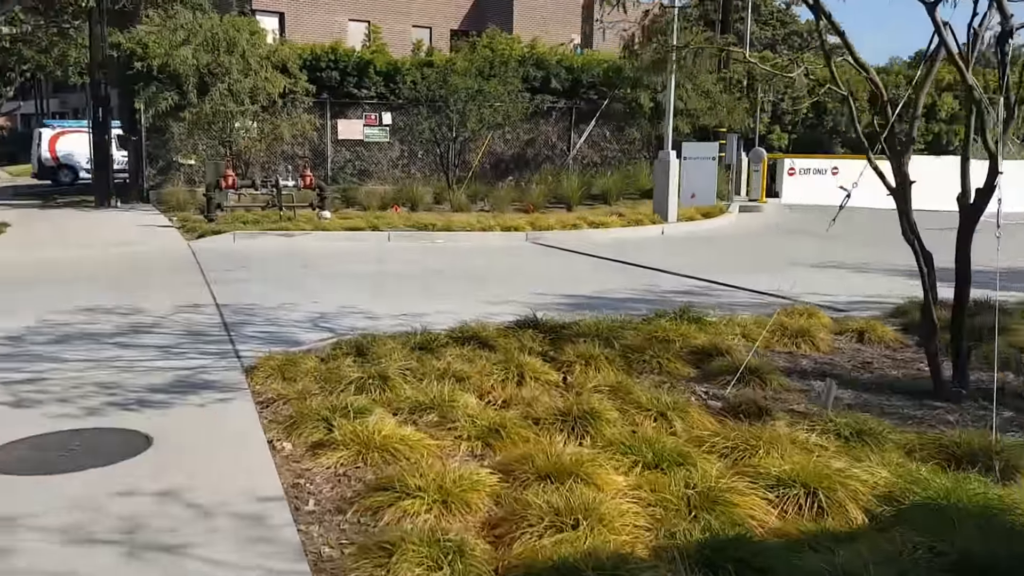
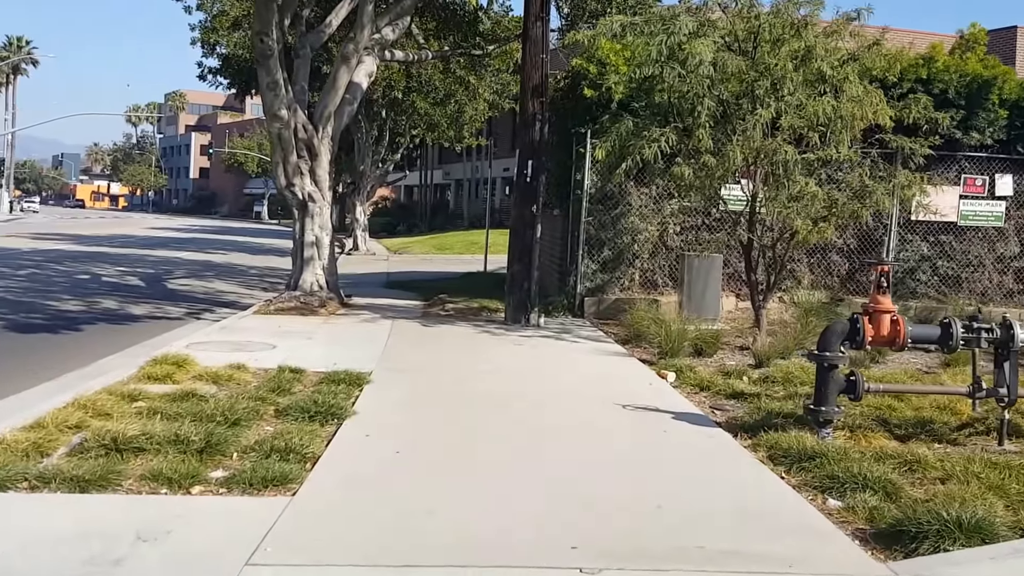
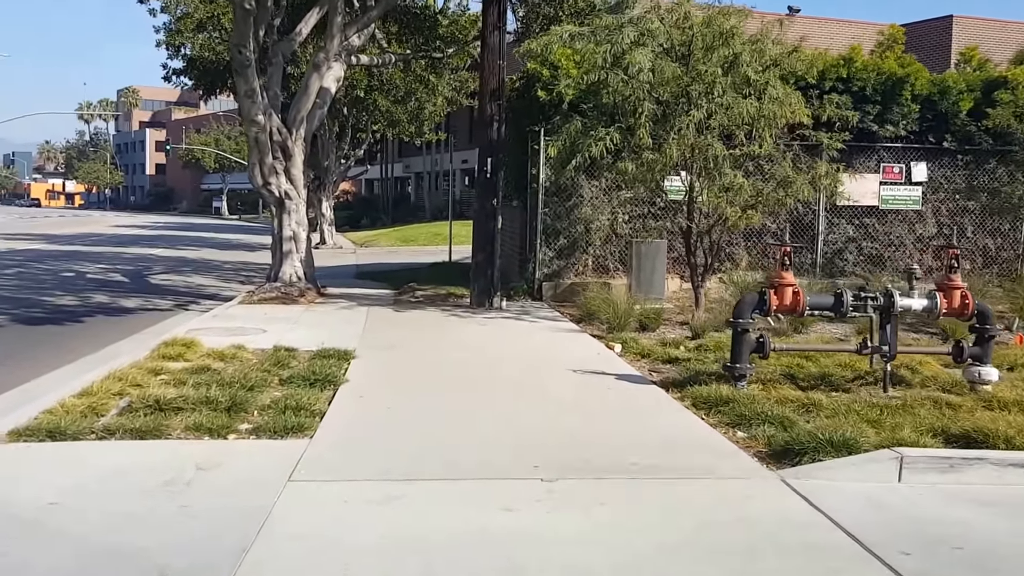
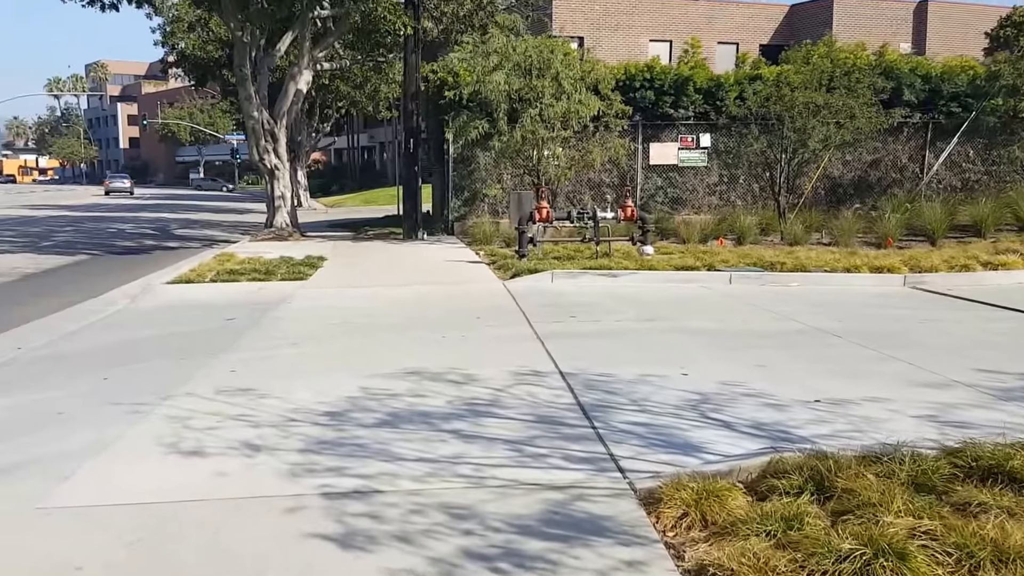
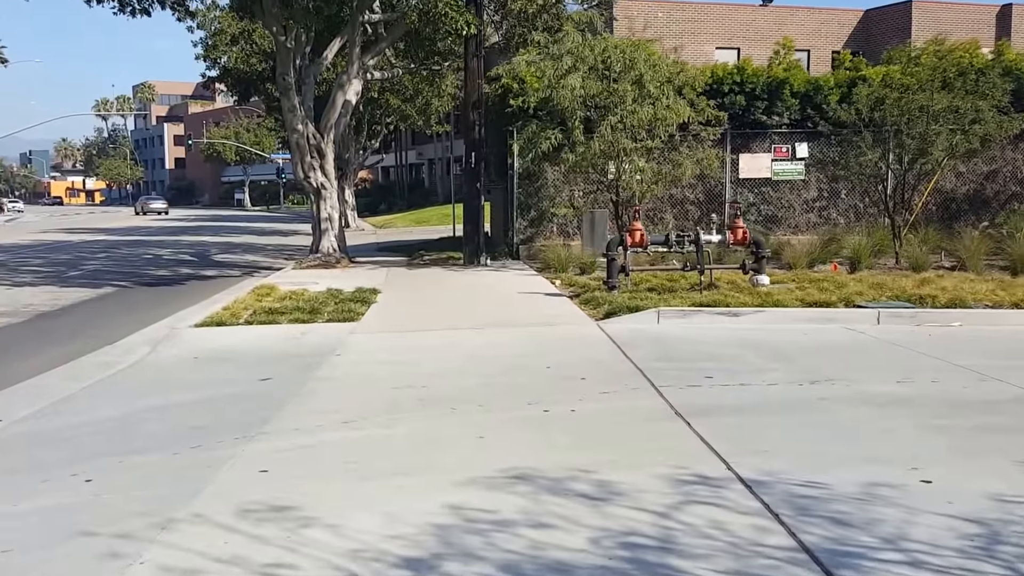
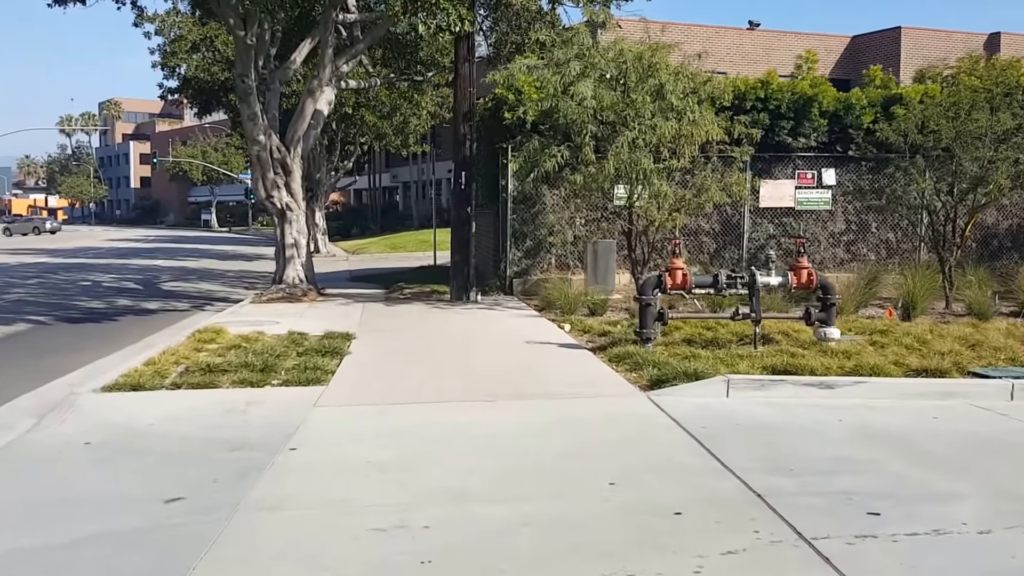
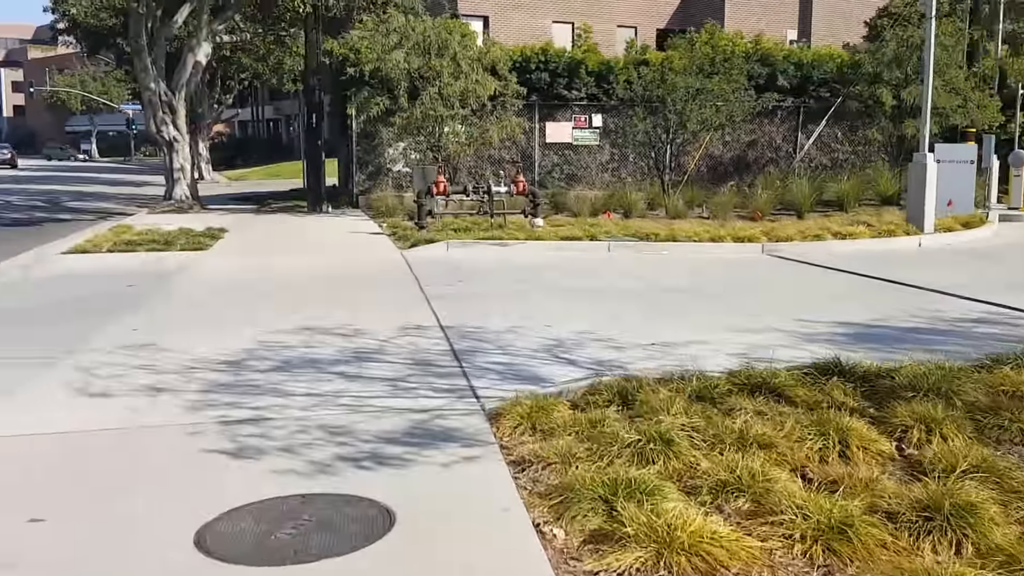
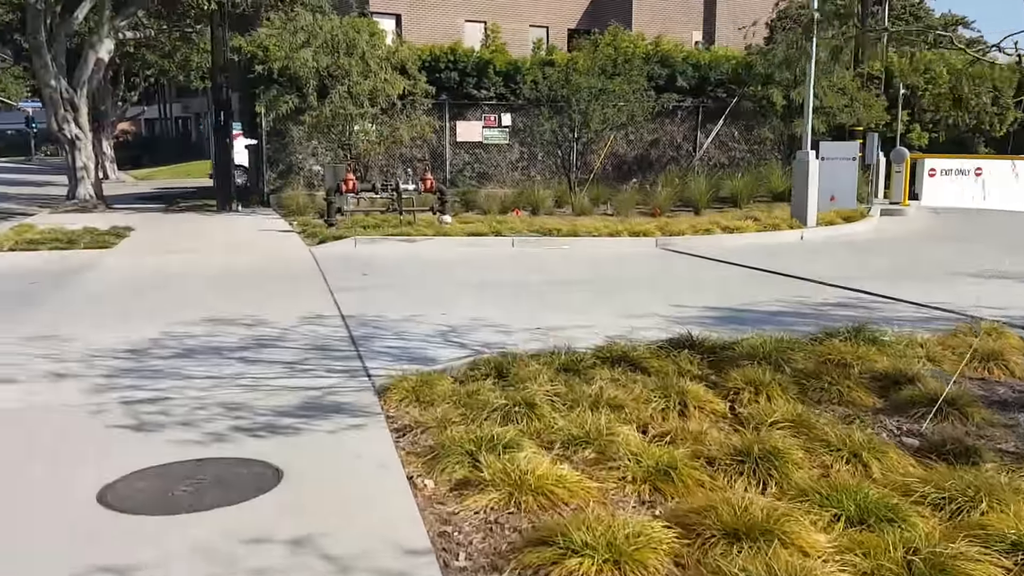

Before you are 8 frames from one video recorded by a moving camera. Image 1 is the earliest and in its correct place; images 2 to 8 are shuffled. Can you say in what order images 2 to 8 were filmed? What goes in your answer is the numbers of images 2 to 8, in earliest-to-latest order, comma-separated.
8, 7, 4, 5, 6, 3, 2
